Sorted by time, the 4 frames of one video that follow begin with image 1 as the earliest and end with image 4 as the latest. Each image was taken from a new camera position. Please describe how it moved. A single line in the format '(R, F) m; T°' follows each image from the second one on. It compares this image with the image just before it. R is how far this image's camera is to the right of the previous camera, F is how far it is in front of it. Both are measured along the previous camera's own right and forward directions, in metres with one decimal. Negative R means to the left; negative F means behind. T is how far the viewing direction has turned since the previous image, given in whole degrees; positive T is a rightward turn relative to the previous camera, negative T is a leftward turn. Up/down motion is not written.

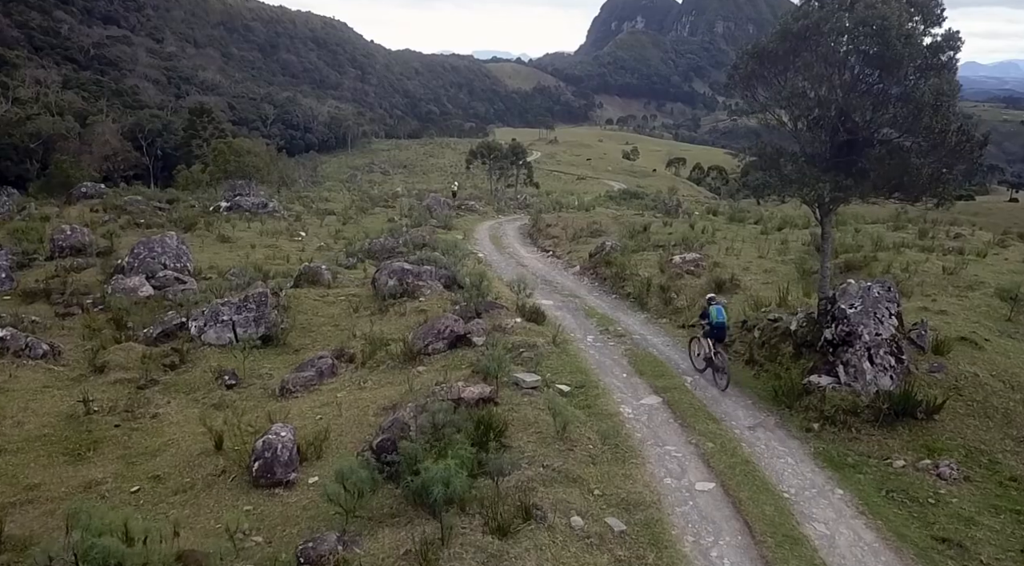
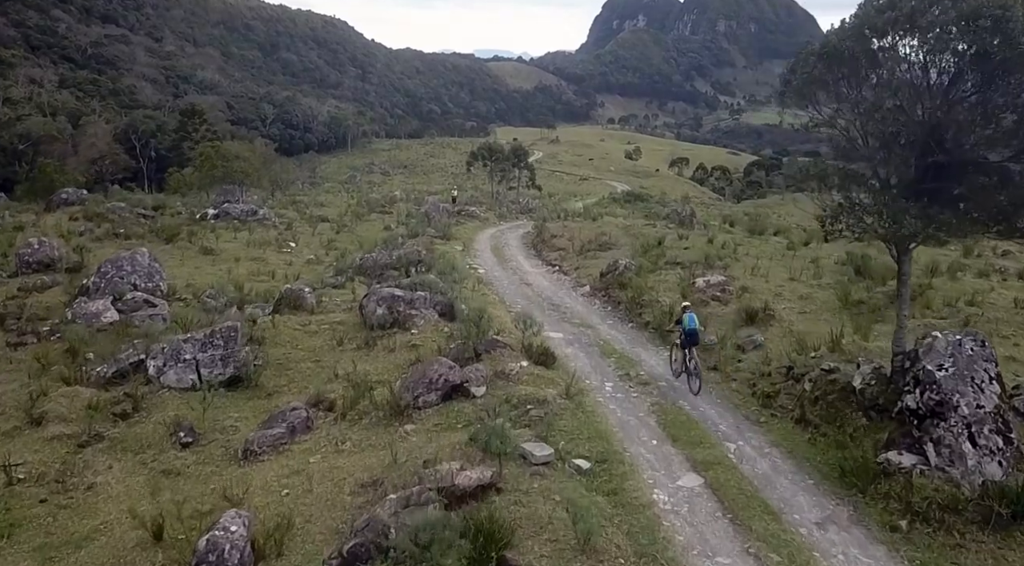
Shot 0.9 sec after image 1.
(-0.1, +2.4) m; 0°
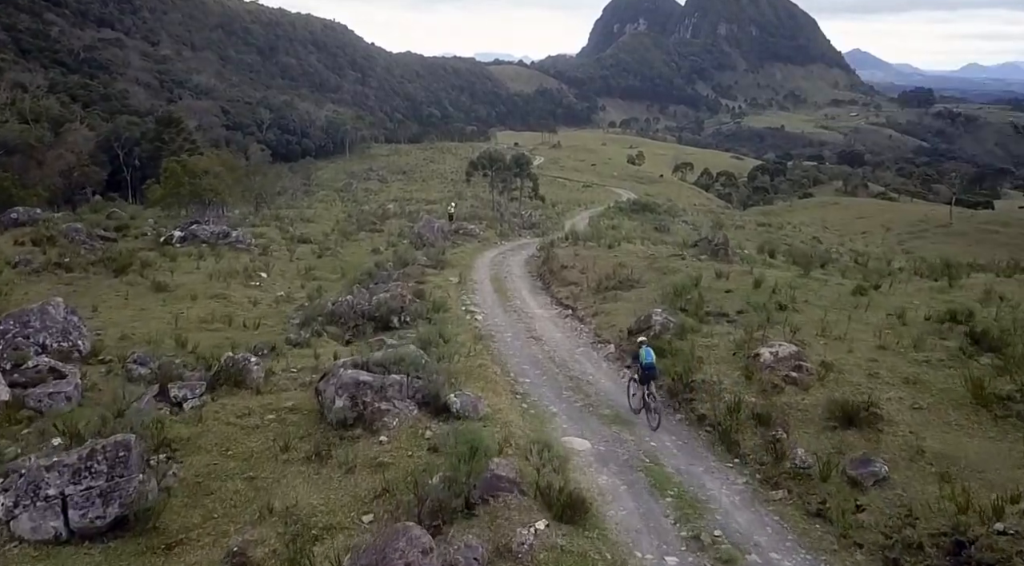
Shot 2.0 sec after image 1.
(-0.1, +5.0) m; 0°
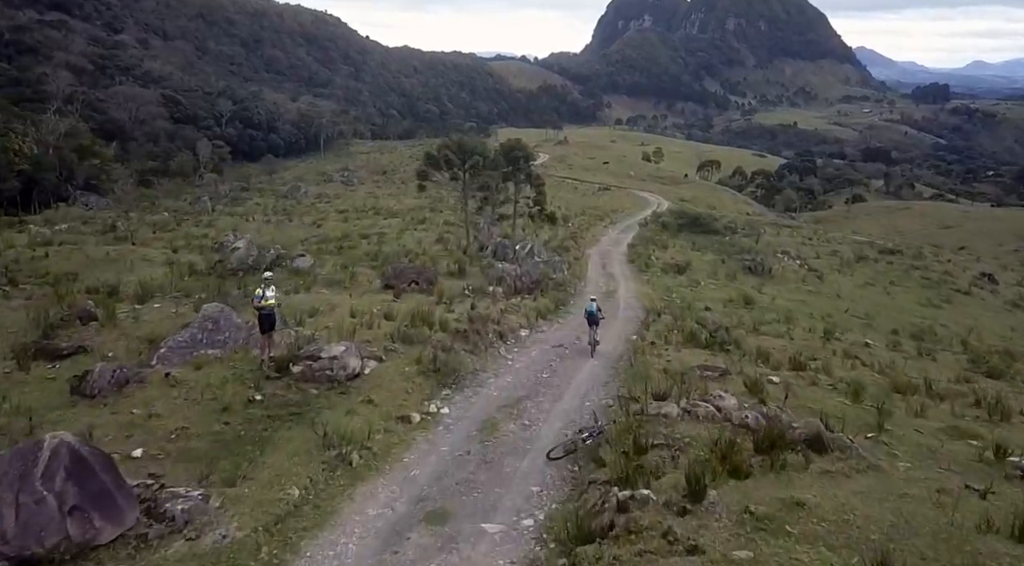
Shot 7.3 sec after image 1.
(+1.0, +34.7) m; 0°
